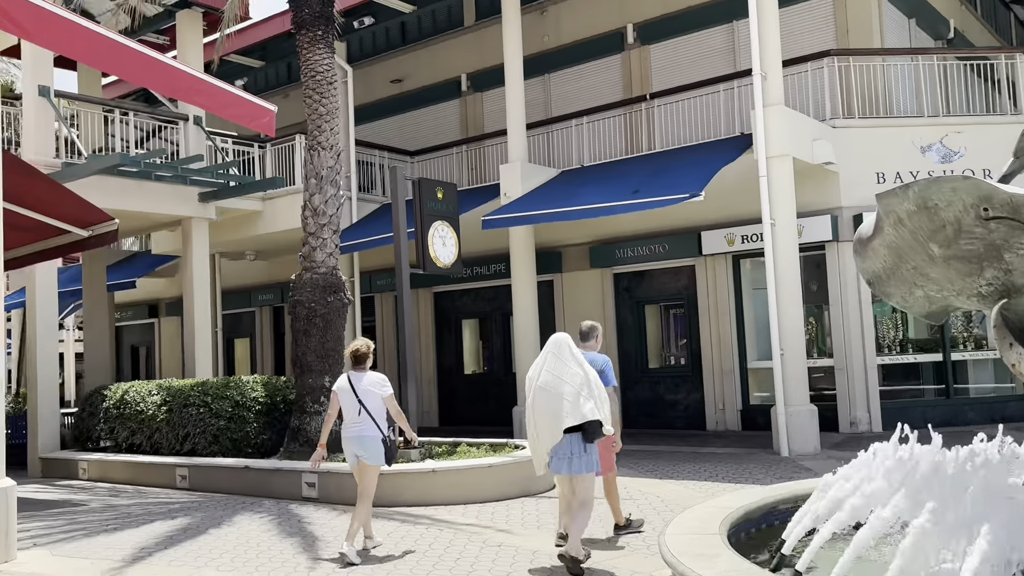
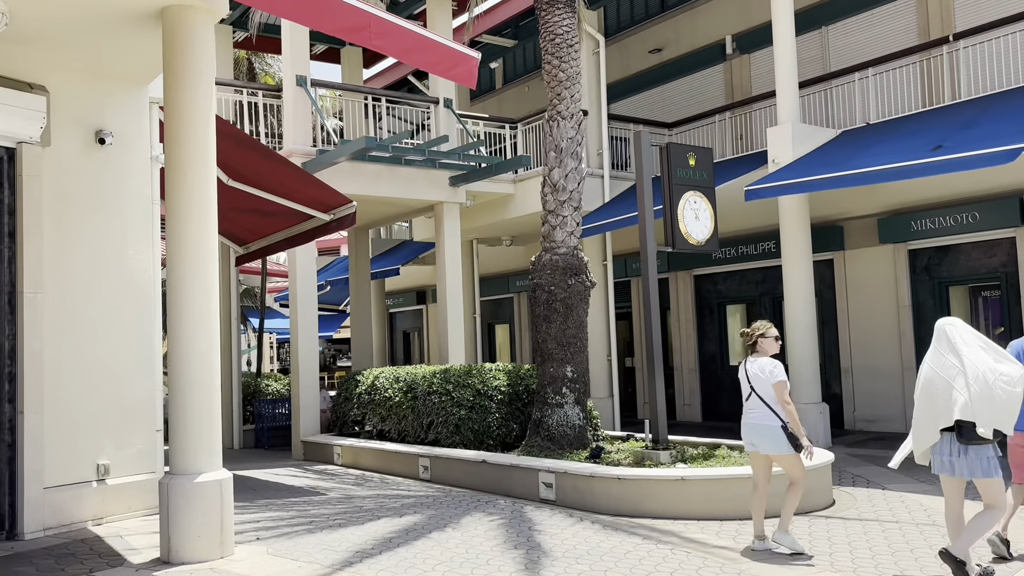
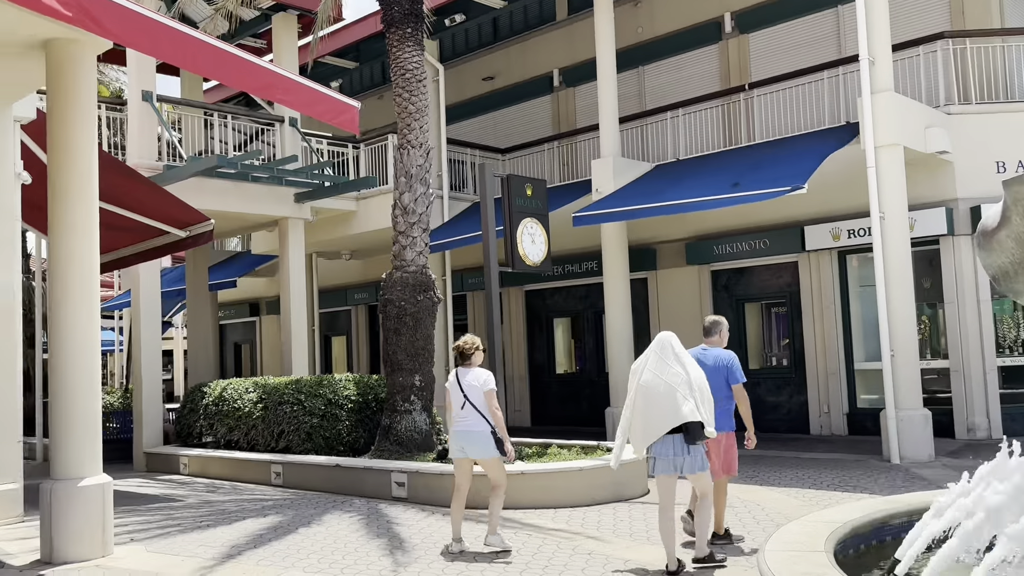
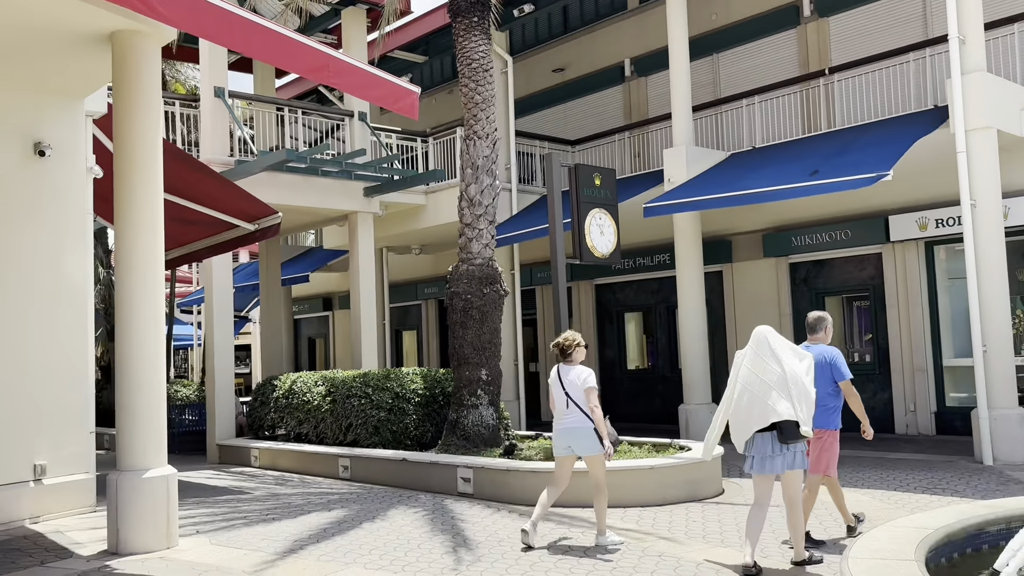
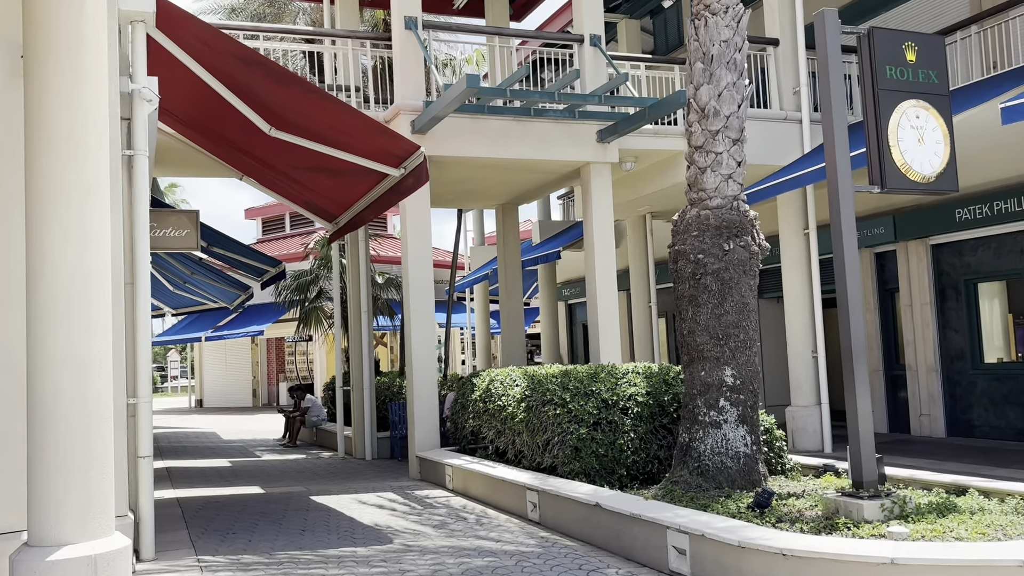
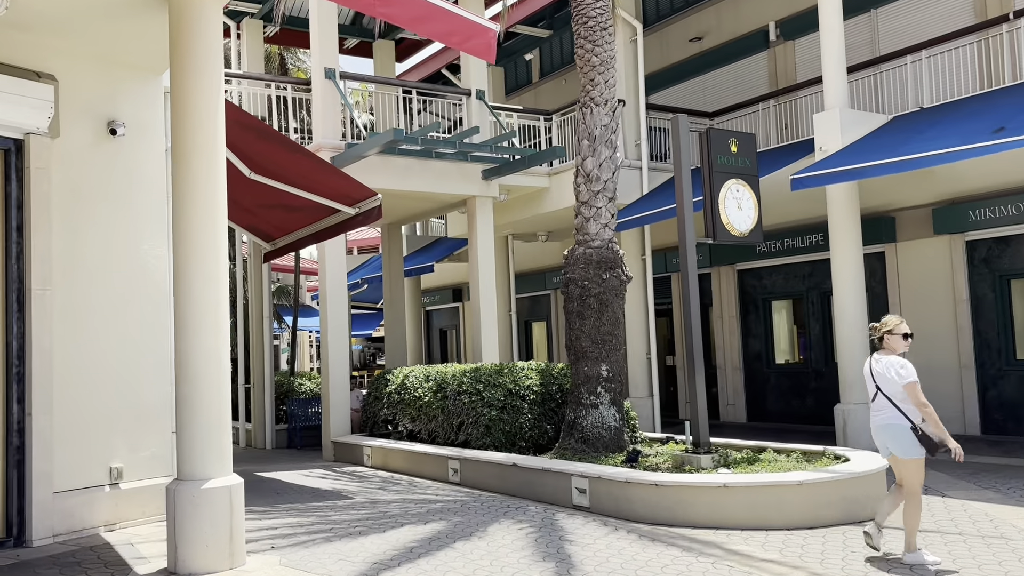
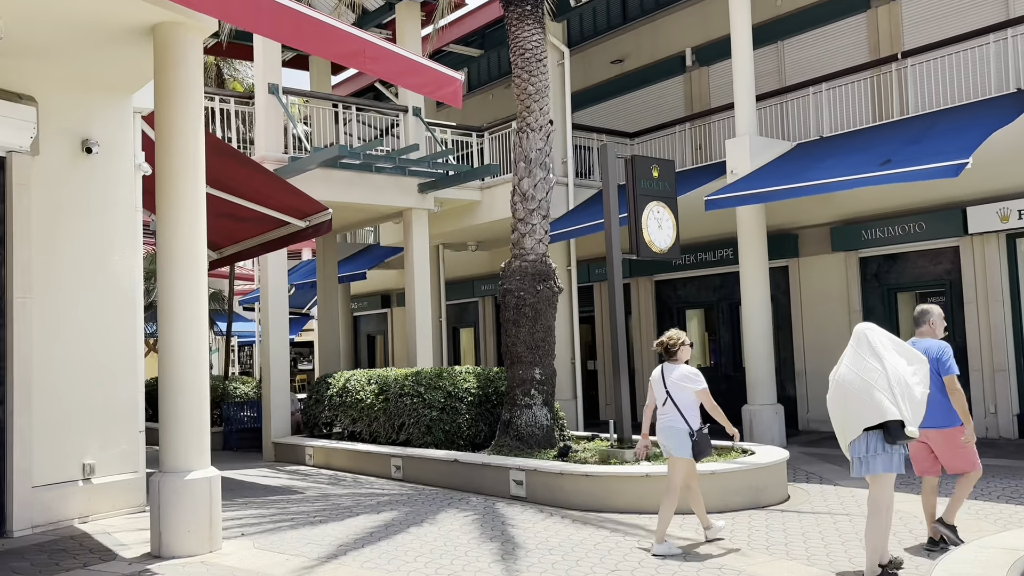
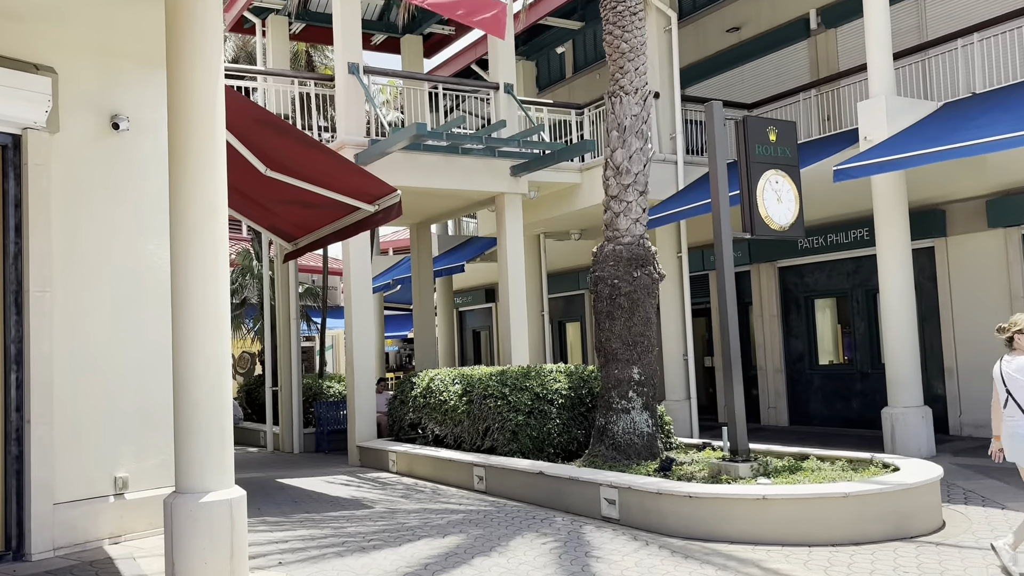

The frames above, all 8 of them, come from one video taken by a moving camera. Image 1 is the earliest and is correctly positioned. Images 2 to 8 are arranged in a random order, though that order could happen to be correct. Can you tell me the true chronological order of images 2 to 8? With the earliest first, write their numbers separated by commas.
3, 4, 7, 2, 6, 8, 5
